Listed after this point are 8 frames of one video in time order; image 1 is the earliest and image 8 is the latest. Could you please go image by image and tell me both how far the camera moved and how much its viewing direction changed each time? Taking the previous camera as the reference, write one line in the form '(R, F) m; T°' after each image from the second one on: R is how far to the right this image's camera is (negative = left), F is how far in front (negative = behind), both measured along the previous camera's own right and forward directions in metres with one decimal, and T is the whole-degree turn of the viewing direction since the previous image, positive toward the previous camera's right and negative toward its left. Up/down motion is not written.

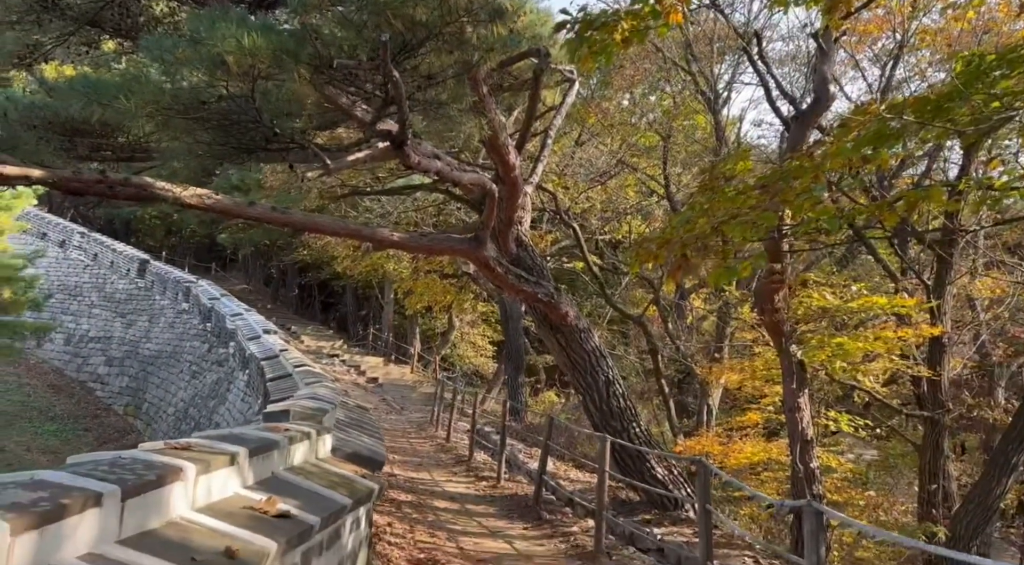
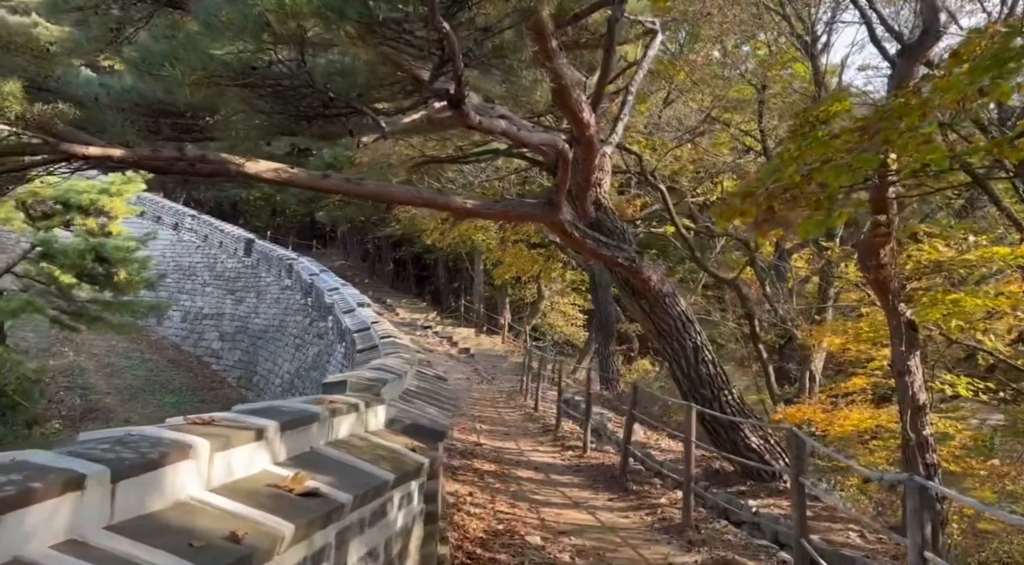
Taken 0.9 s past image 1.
(+0.1, +0.3) m; -5°
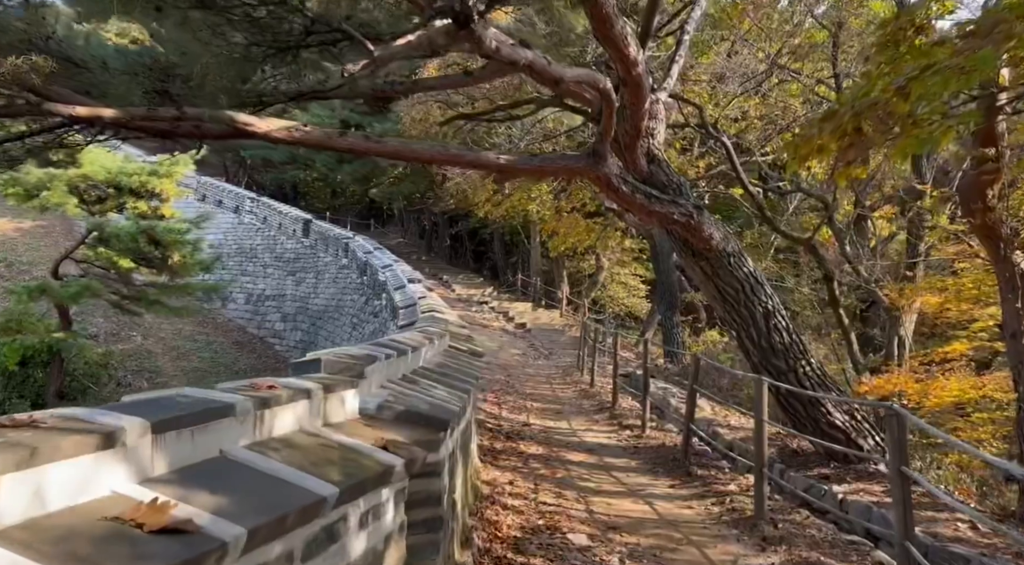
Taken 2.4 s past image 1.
(+0.1, +0.7) m; -4°
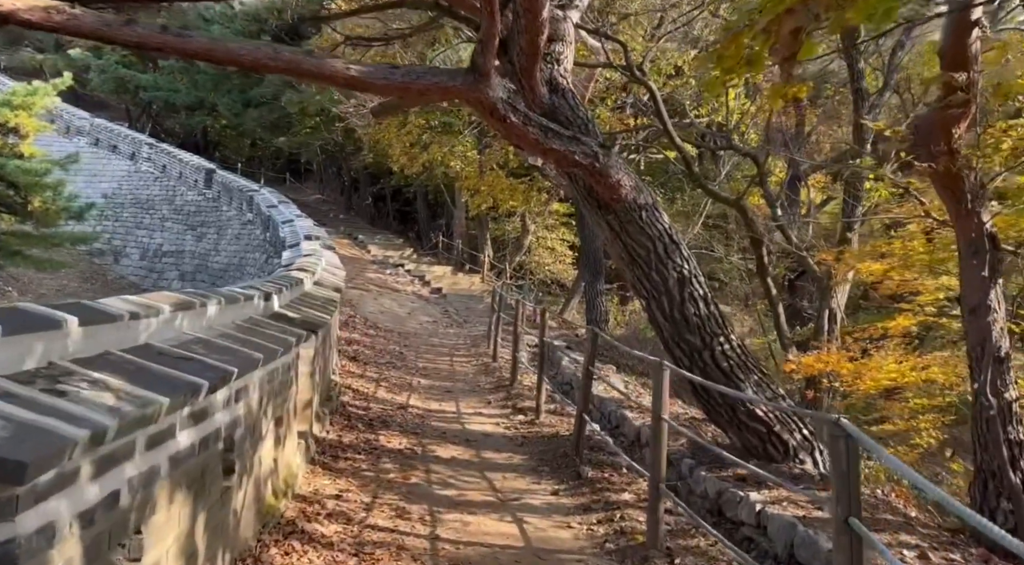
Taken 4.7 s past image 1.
(+0.4, +1.3) m; +4°
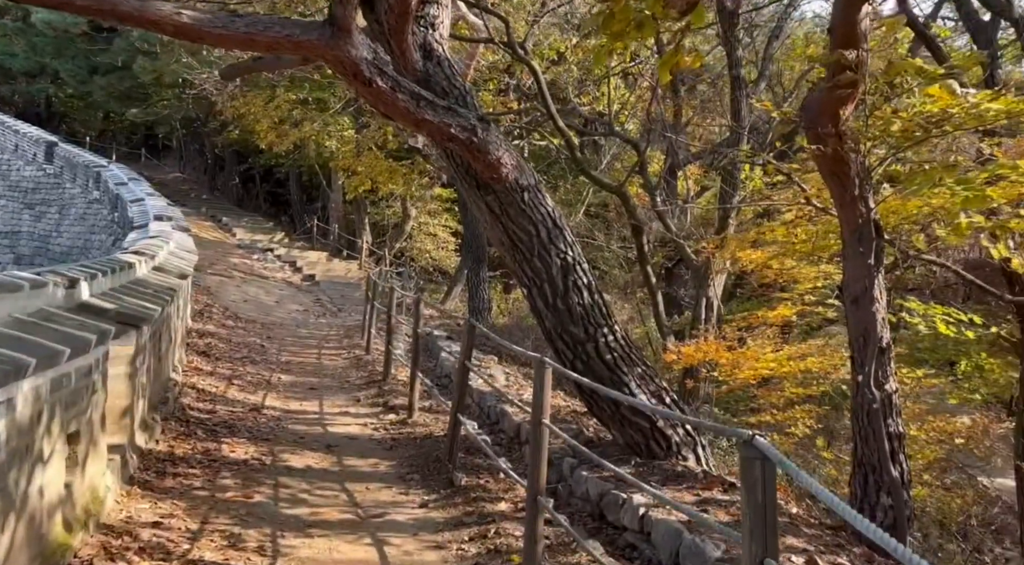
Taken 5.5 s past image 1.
(+0.1, +0.6) m; +7°
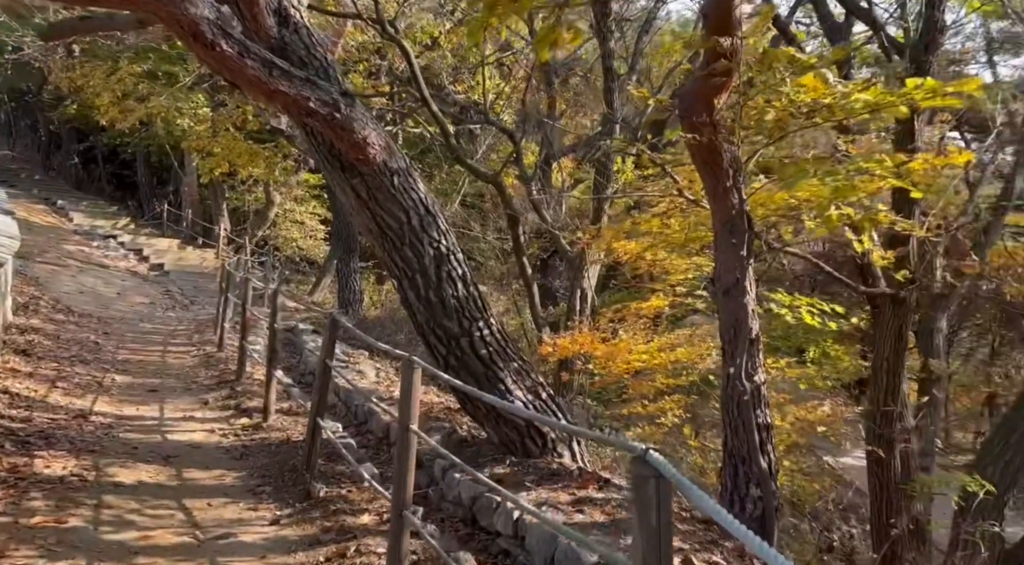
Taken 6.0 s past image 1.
(0.0, +0.4) m; +7°
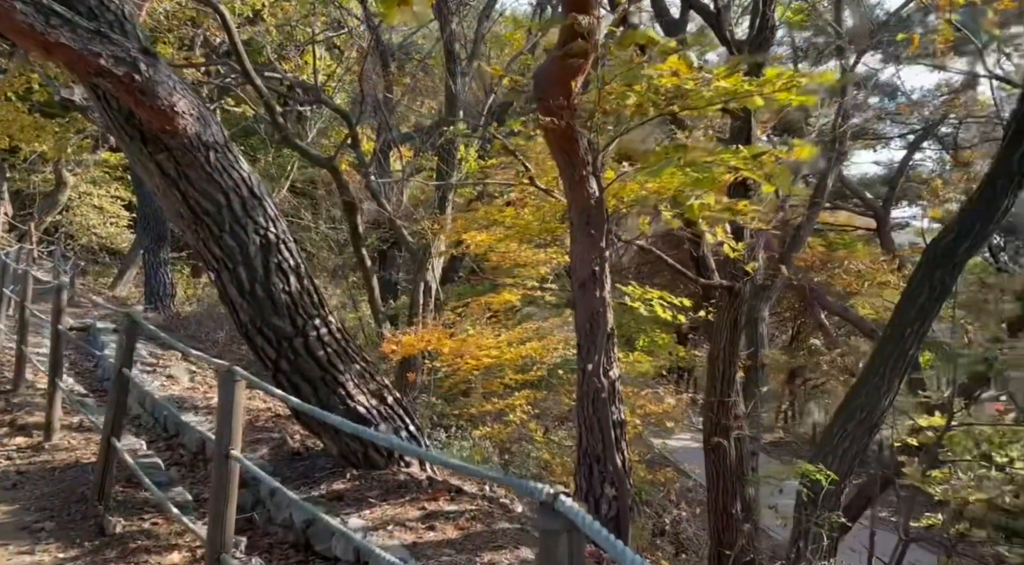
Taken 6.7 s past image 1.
(0.0, +0.7) m; +9°
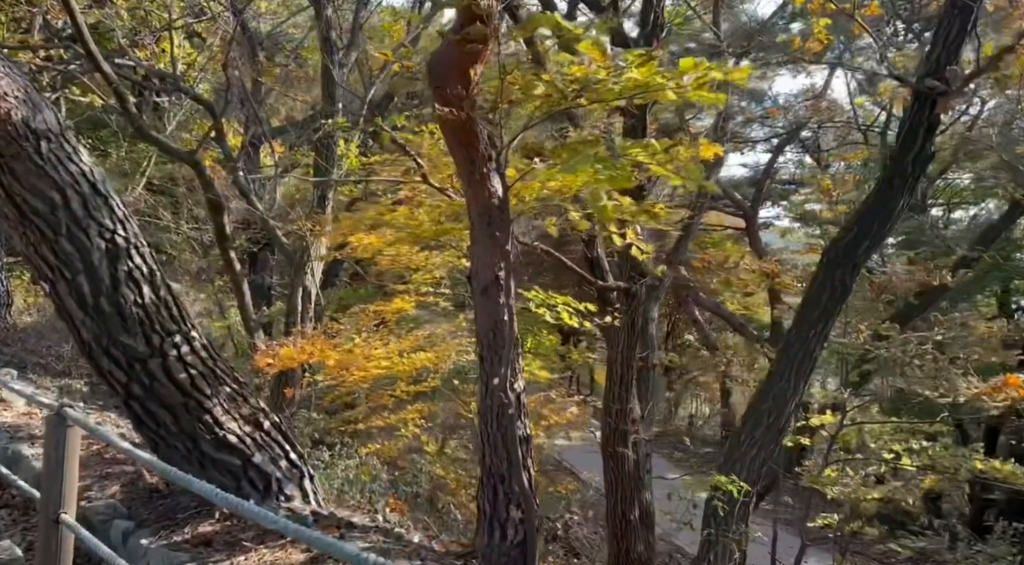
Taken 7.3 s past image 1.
(-0.2, +0.6) m; +7°
